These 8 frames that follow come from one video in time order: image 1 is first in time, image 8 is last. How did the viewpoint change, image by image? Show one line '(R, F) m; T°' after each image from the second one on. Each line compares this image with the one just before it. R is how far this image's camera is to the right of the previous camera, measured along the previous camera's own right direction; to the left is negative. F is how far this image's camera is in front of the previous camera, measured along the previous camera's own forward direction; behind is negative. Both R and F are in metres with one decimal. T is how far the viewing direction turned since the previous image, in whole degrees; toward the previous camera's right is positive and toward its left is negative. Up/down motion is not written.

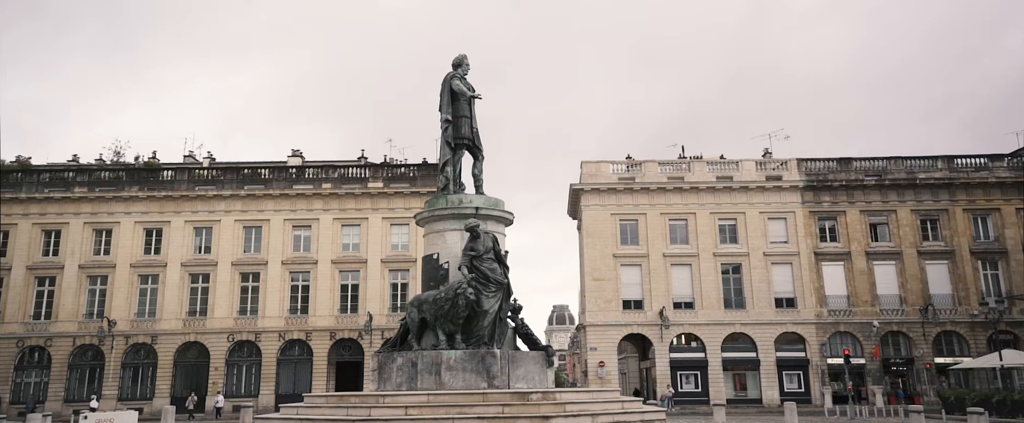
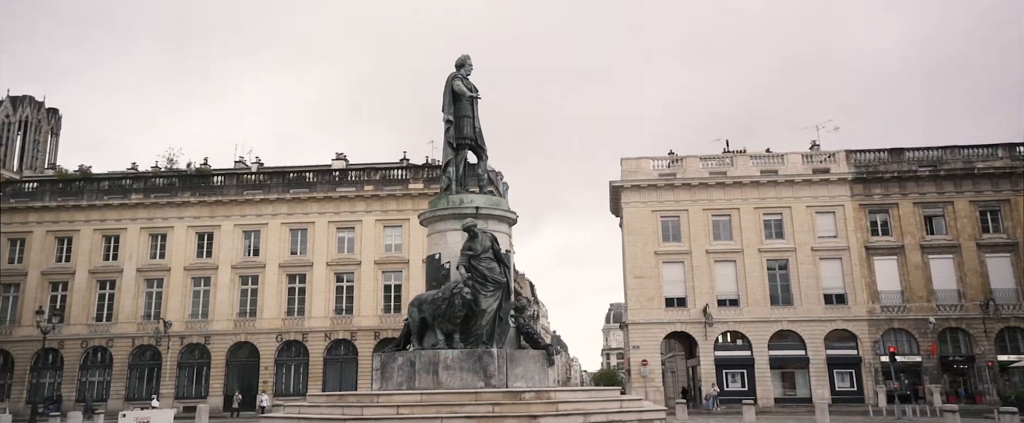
(+1.3, -0.1) m; -5°
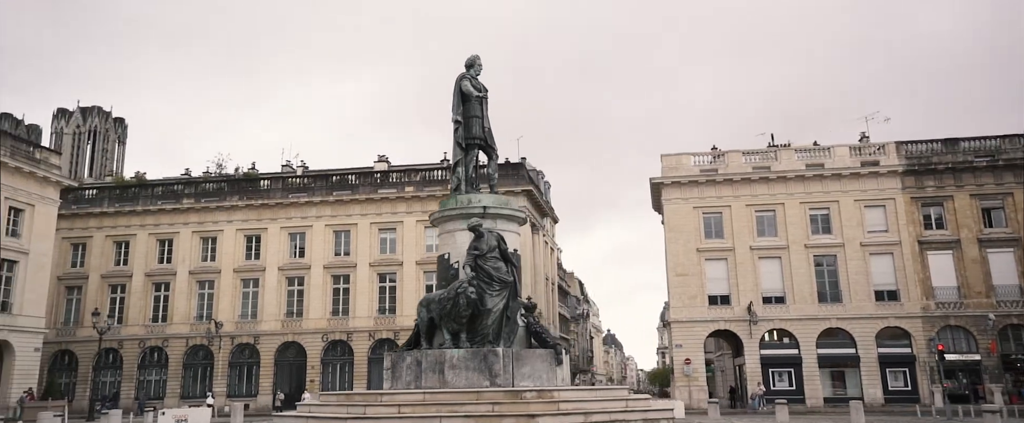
(+1.0, 0.0) m; -4°
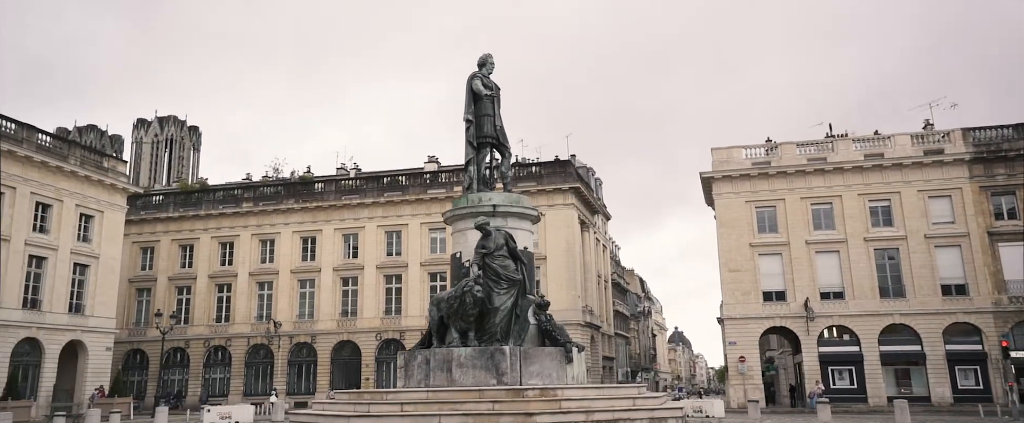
(+1.3, +0.1) m; -5°
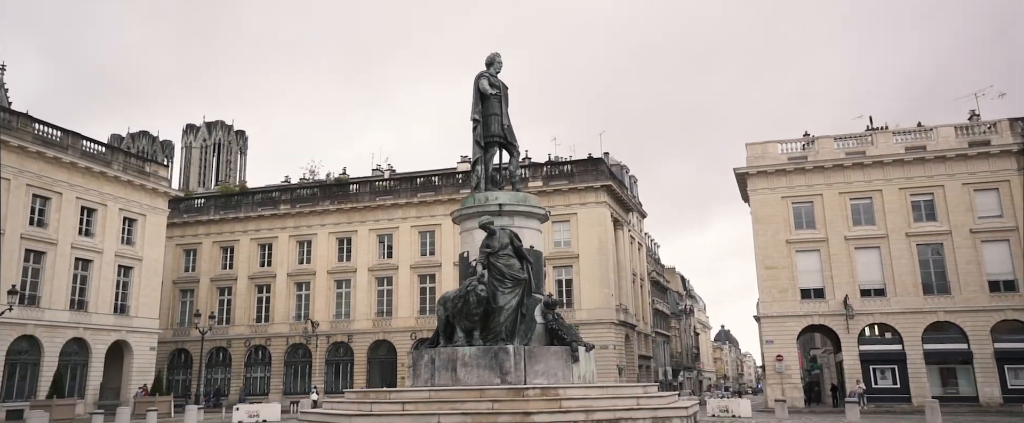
(+0.8, +0.1) m; -3°
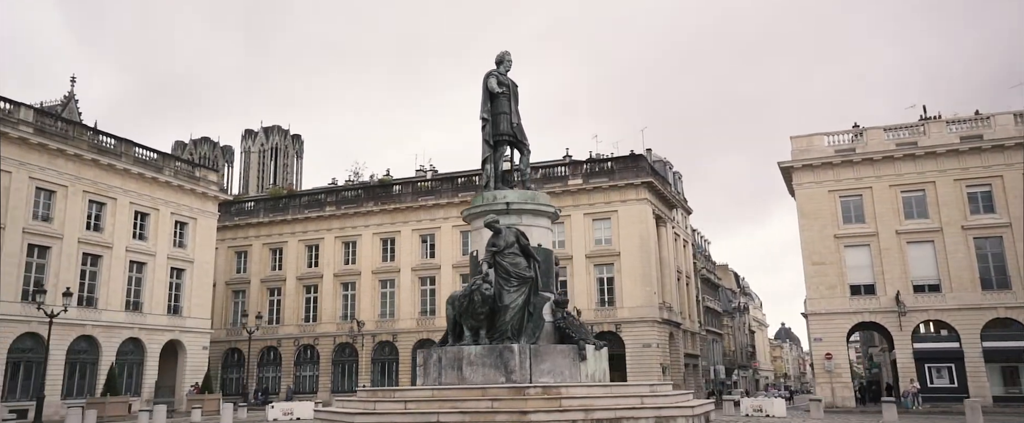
(+1.1, +0.1) m; -4°
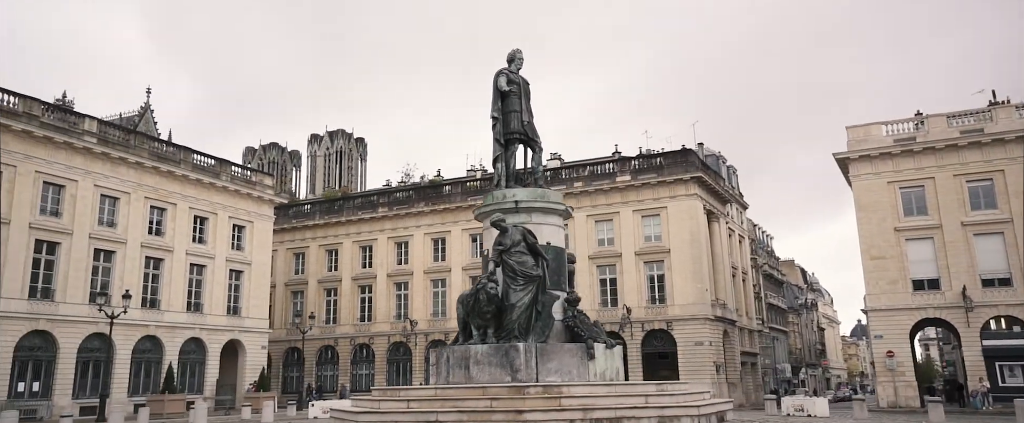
(+1.3, +0.1) m; -5°
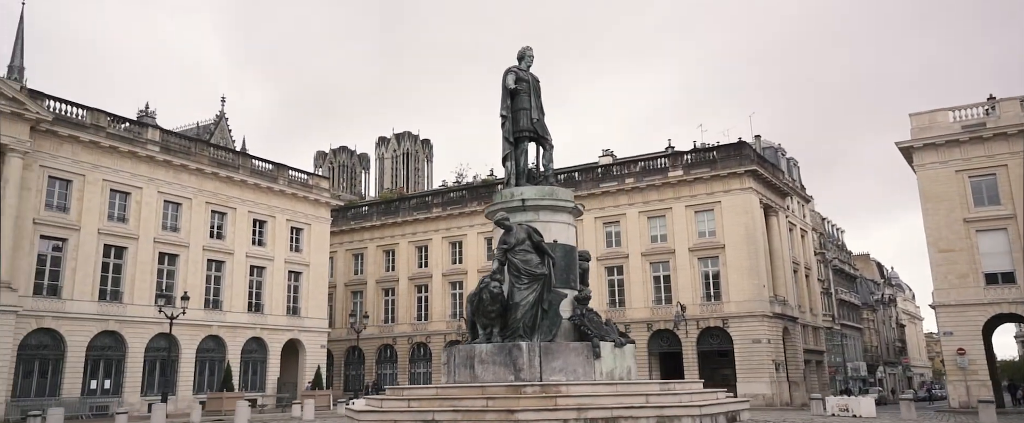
(+1.4, +0.2) m; -6°
